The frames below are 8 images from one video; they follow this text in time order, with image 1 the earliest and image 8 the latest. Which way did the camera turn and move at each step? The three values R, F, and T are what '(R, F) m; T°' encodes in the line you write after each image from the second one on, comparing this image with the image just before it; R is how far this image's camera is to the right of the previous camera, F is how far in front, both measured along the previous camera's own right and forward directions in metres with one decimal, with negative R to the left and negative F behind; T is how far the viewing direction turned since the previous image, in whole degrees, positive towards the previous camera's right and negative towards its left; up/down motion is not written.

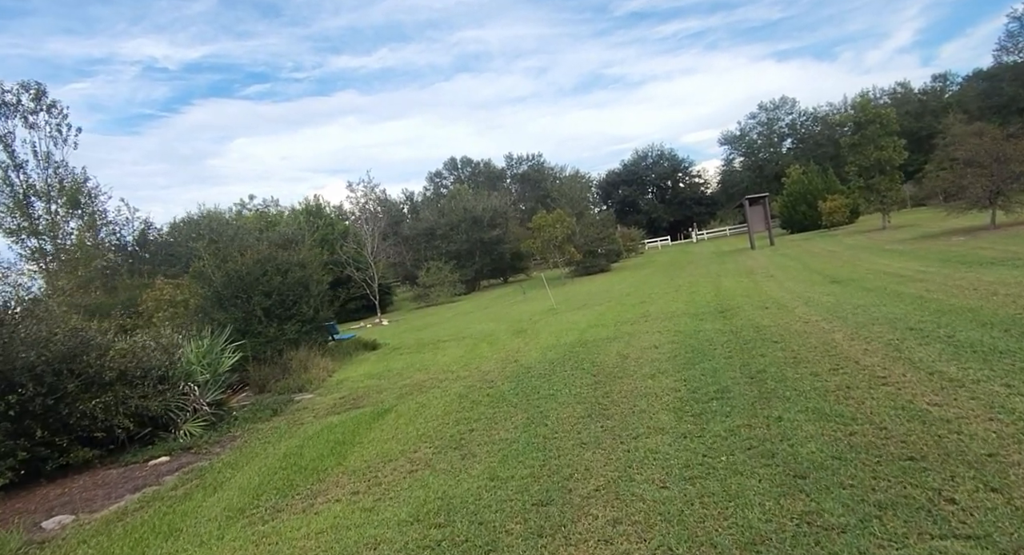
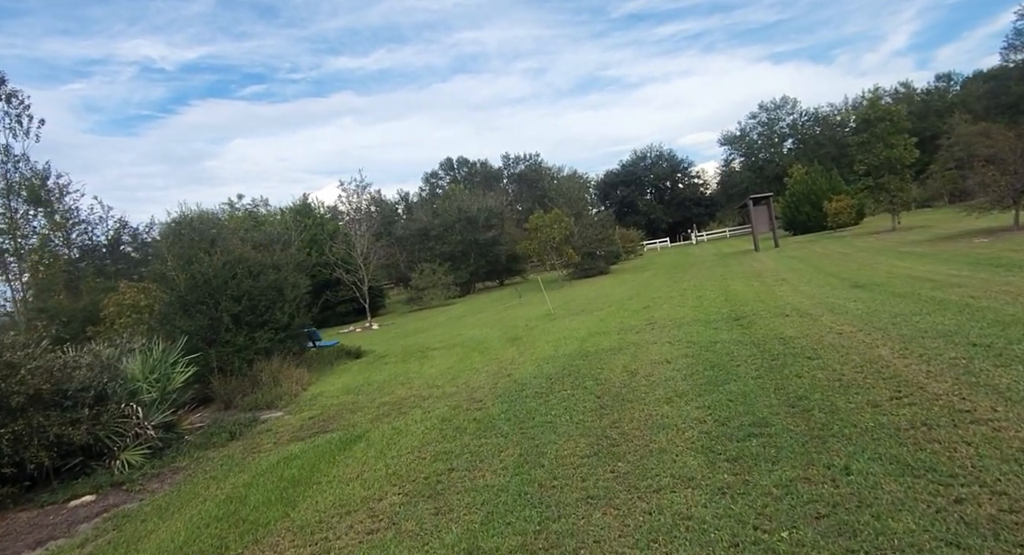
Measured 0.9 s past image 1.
(+0.1, +1.0) m; 0°
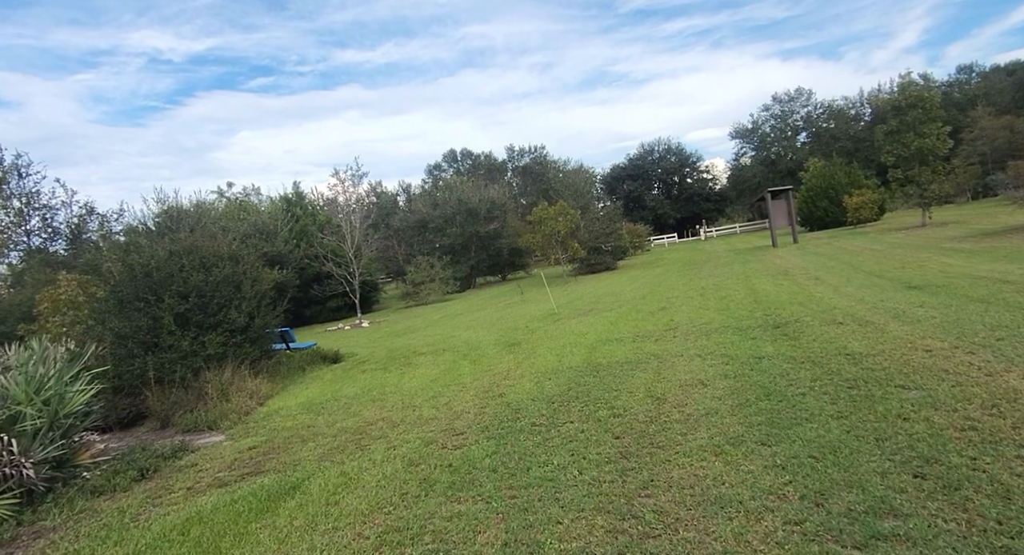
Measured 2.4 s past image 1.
(+0.1, +1.7) m; 0°
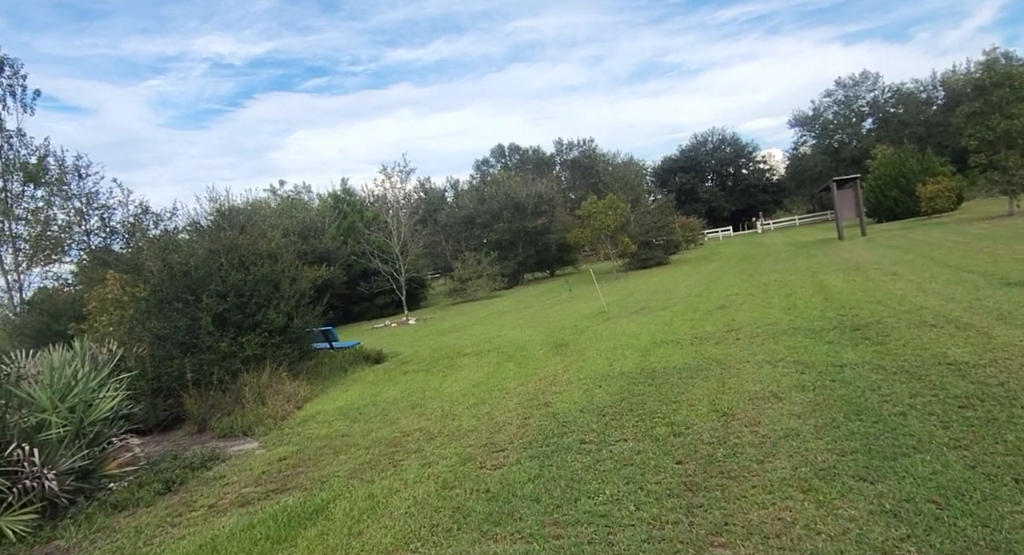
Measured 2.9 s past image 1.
(0.0, +0.6) m; -5°
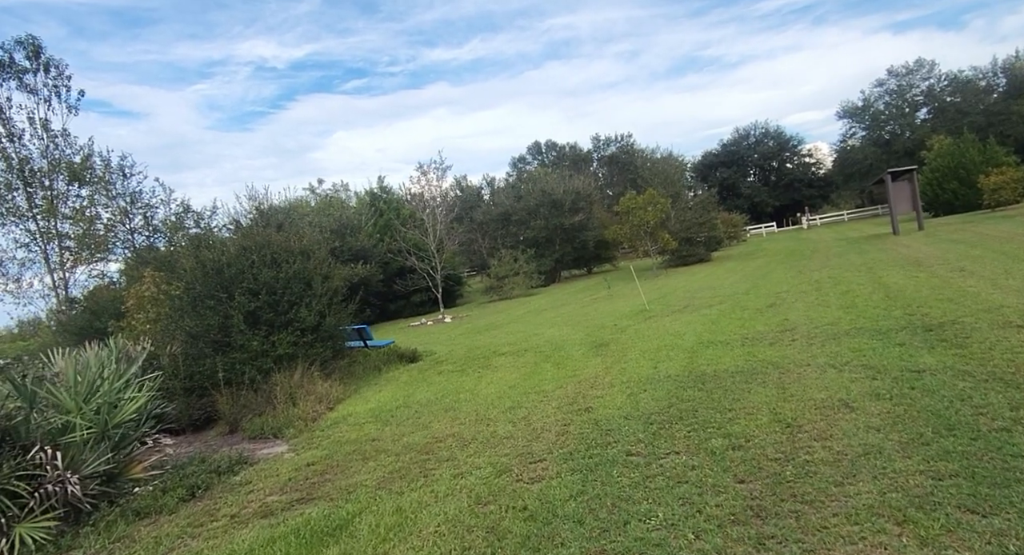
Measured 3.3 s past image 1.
(0.0, +0.4) m; -3°
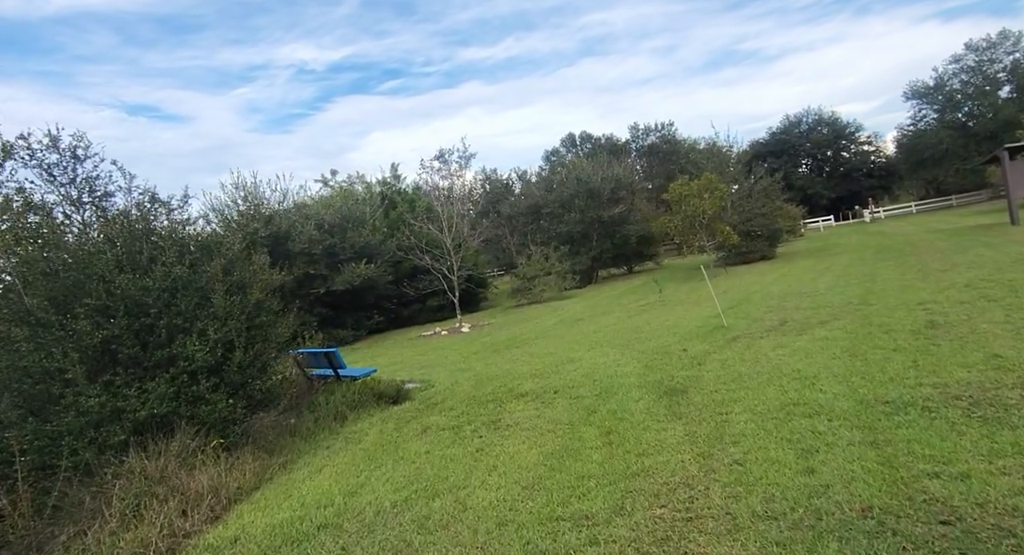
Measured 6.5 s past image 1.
(+0.1, +3.6) m; -3°
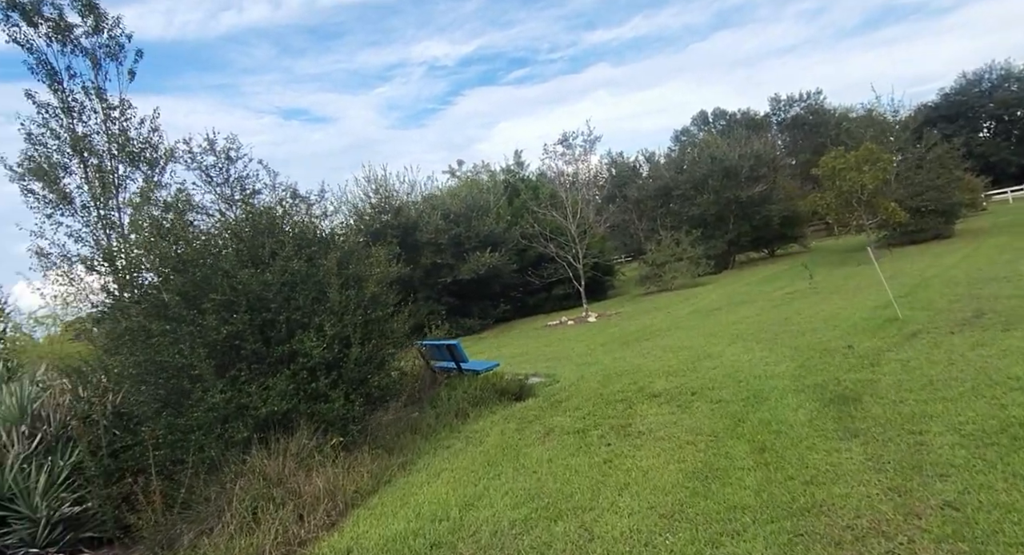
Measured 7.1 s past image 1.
(0.0, +0.6) m; -12°
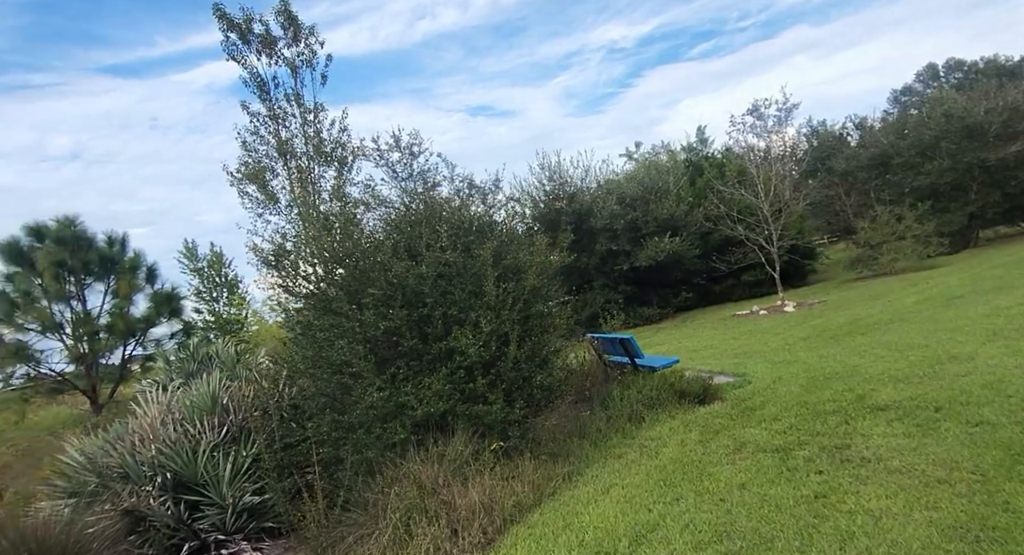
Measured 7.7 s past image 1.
(0.0, +0.7) m; -17°
